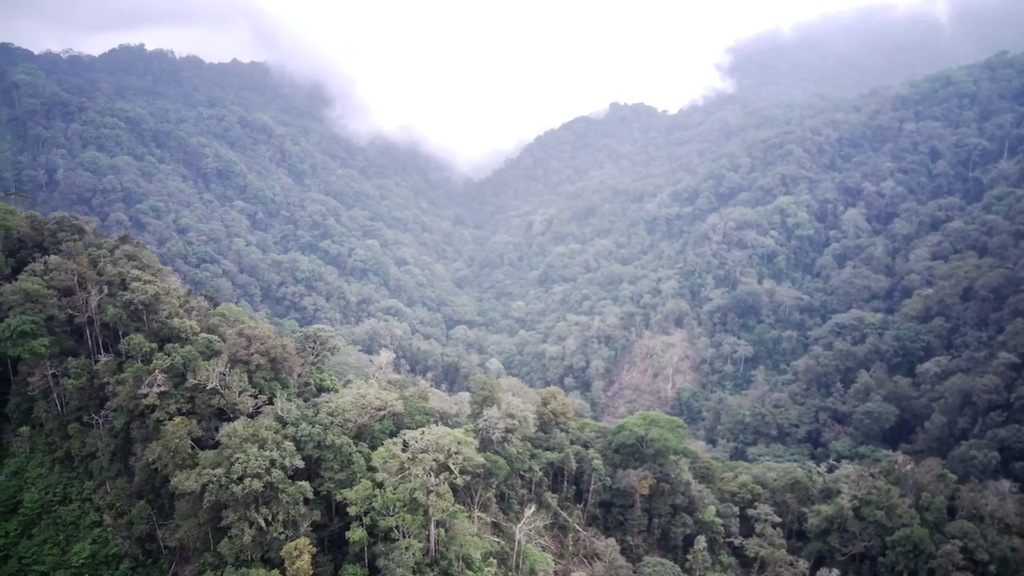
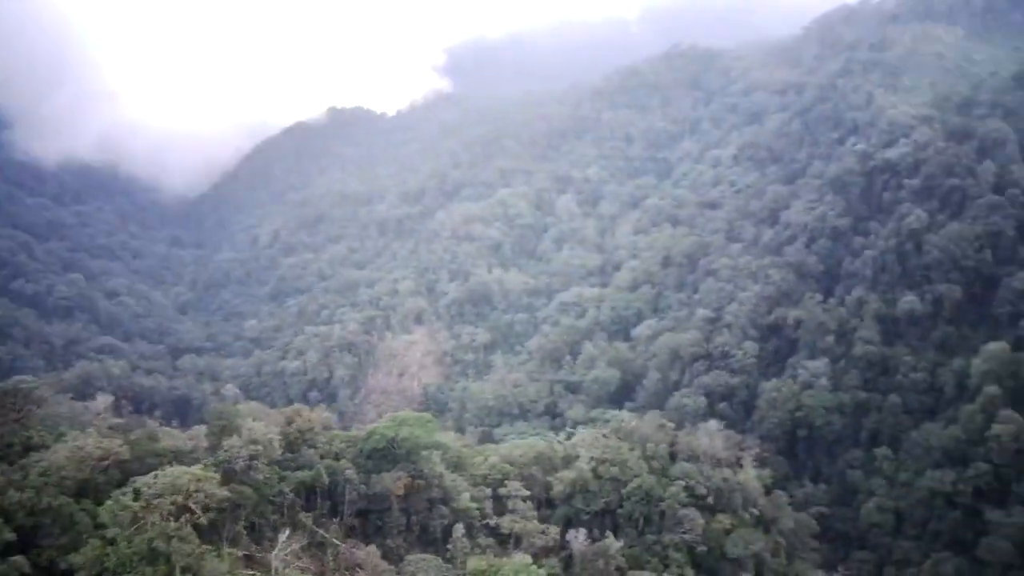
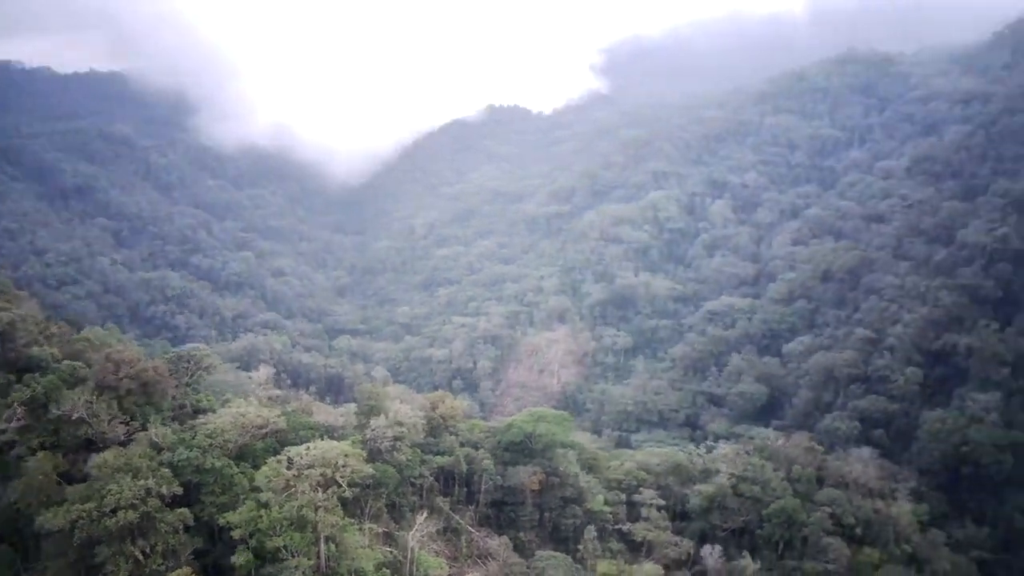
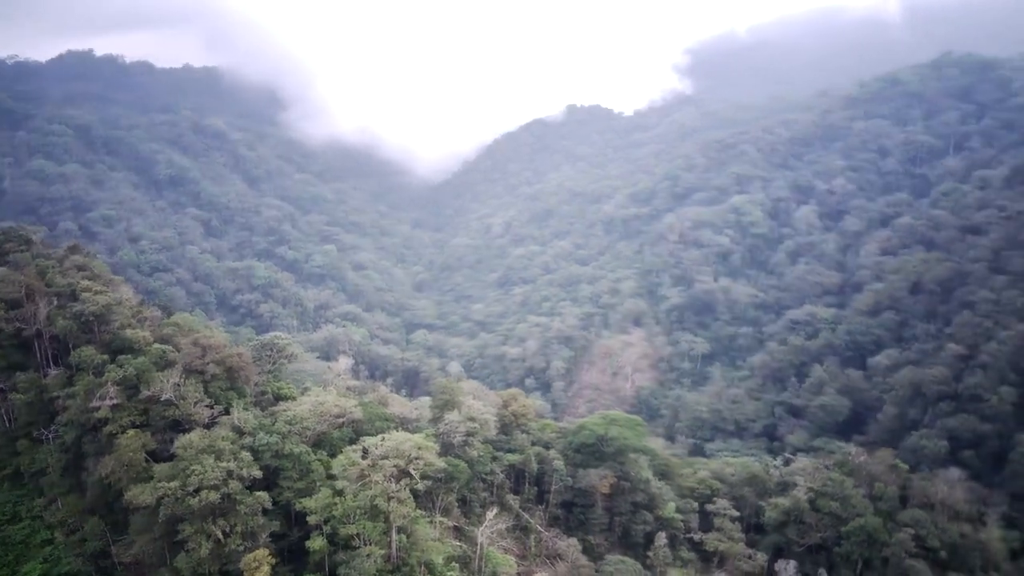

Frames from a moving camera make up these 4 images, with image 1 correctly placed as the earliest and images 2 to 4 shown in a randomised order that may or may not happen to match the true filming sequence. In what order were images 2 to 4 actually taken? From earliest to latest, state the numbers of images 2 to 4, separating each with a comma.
4, 3, 2
